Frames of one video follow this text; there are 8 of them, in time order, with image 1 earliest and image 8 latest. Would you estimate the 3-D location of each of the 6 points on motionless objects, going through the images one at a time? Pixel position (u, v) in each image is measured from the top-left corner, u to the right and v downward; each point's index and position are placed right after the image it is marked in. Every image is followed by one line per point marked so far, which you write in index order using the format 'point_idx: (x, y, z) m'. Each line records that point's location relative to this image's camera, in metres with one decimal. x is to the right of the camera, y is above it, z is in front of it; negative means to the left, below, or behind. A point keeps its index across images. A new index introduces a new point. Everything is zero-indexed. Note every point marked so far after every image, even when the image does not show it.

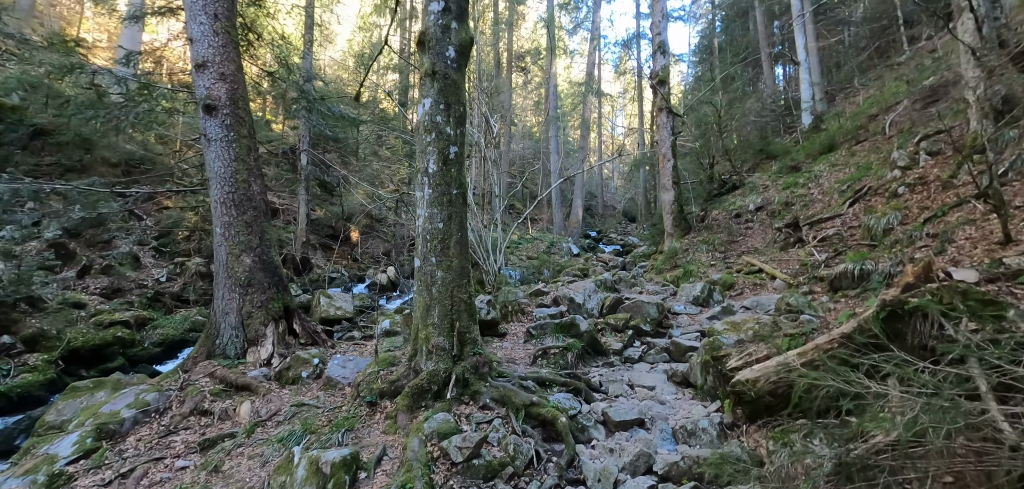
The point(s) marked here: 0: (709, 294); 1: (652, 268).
0: (+2.5, -0.6, +6.0) m
1: (+3.6, -0.6, +12.2) m
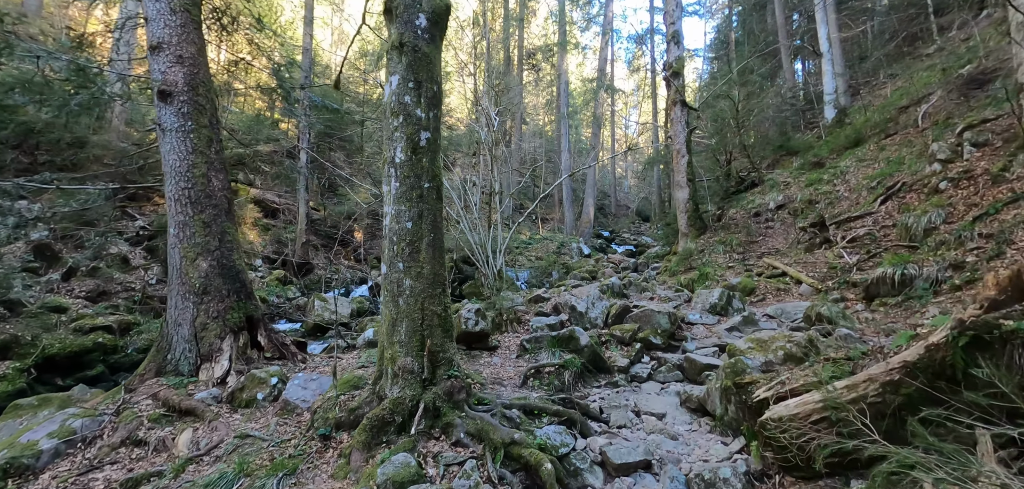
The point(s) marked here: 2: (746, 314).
0: (+2.5, -0.7, +5.4) m
1: (+3.8, -0.6, +11.6) m
2: (+2.5, -0.8, +5.1) m
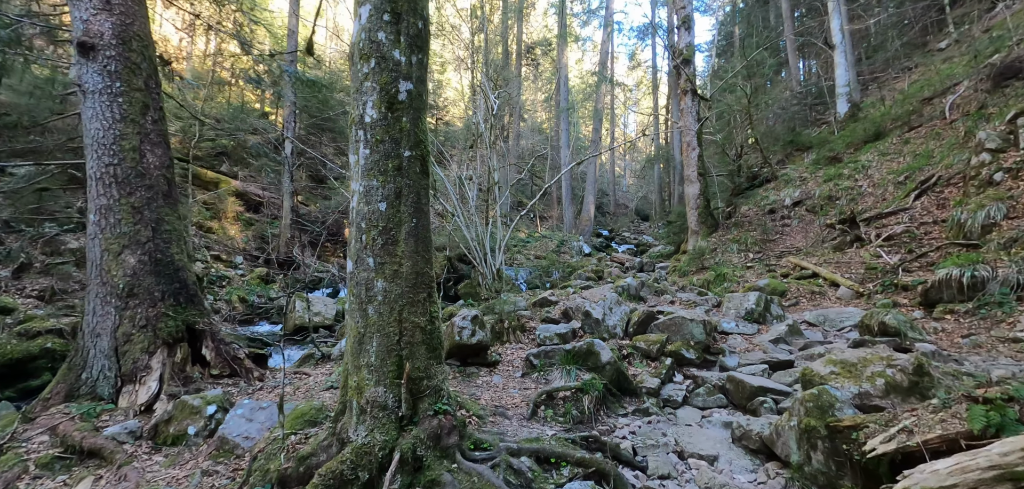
0: (+2.5, -0.6, +4.7) m
1: (+3.7, -0.6, +10.9) m
2: (+2.6, -0.7, +4.3) m
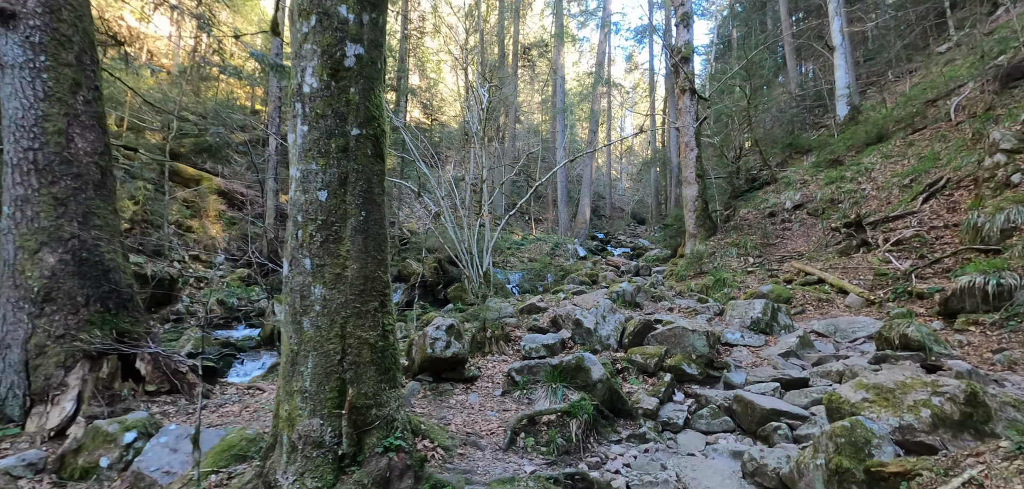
0: (+2.4, -0.7, +4.3) m
1: (+3.5, -0.7, +10.5) m
2: (+2.4, -0.7, +4.0) m
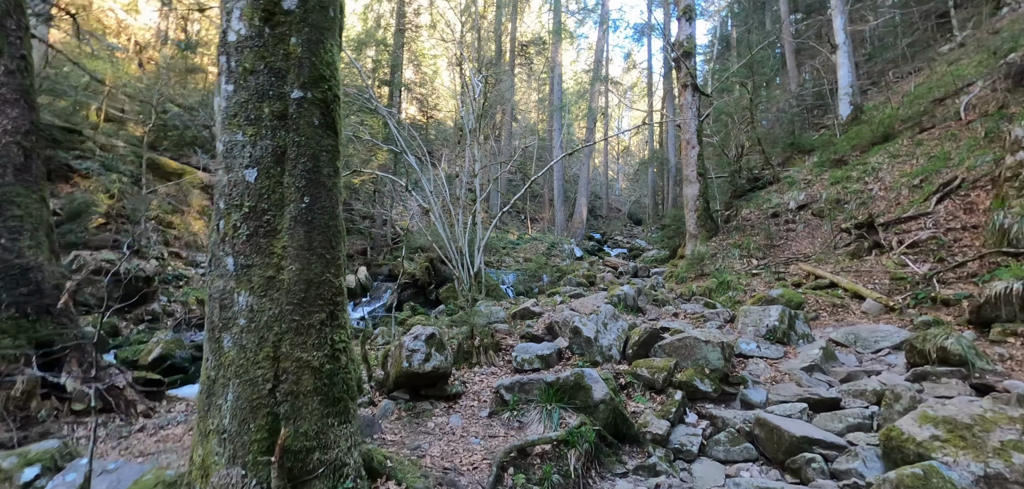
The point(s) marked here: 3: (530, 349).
0: (+2.3, -0.7, +3.9) m
1: (+3.4, -0.7, +10.1) m
2: (+2.4, -0.8, +3.6) m
3: (+0.1, -0.8, +3.9) m
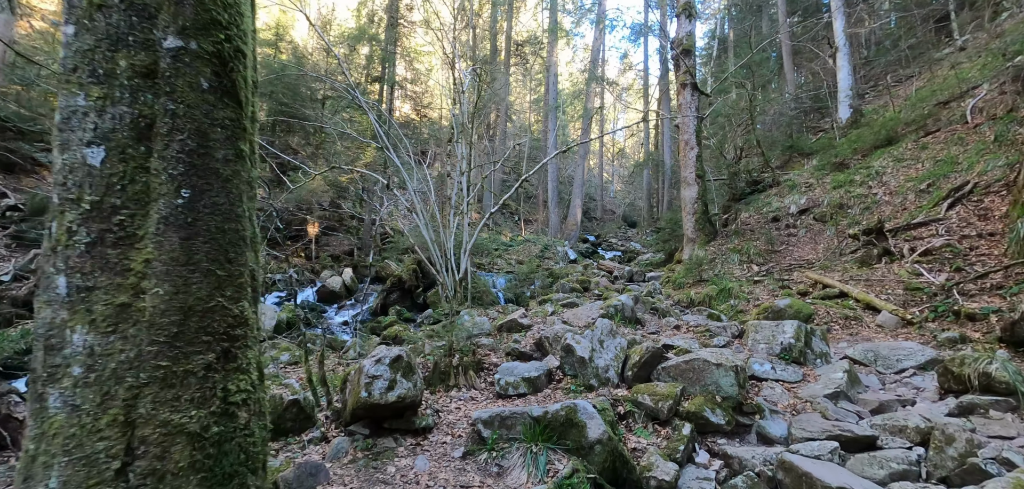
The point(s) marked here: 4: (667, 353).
0: (+2.2, -0.7, +3.6) m
1: (+3.2, -0.8, +9.8) m
2: (+2.3, -0.8, +3.2) m
3: (0.0, -0.9, +3.4) m
4: (+1.1, -0.8, +3.5) m
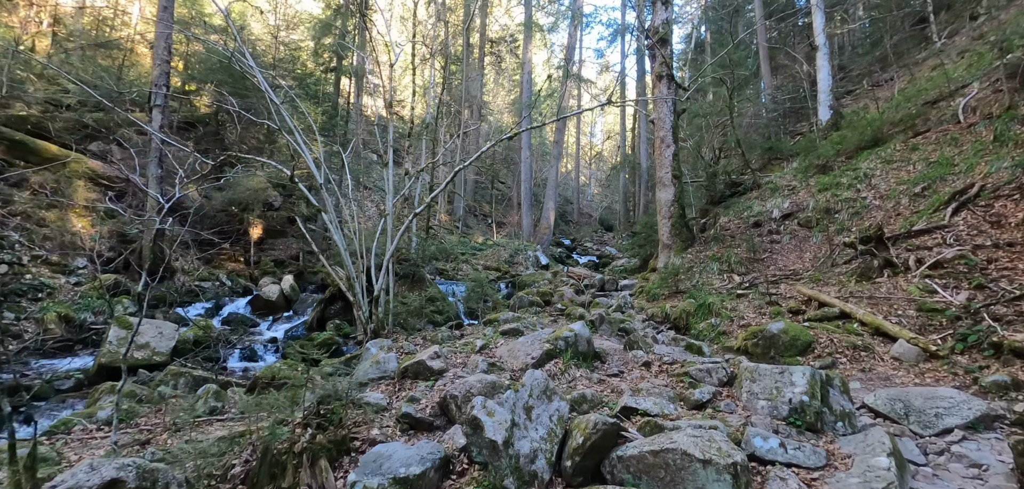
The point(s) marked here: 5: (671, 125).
0: (+1.7, -0.8, +2.6) m
1: (+2.4, -0.9, +8.8) m
2: (+1.8, -0.9, +2.3) m
3: (-0.5, -1.0, +2.4) m
4: (+0.6, -0.8, +2.5) m
5: (+3.2, +2.4, +9.6) m
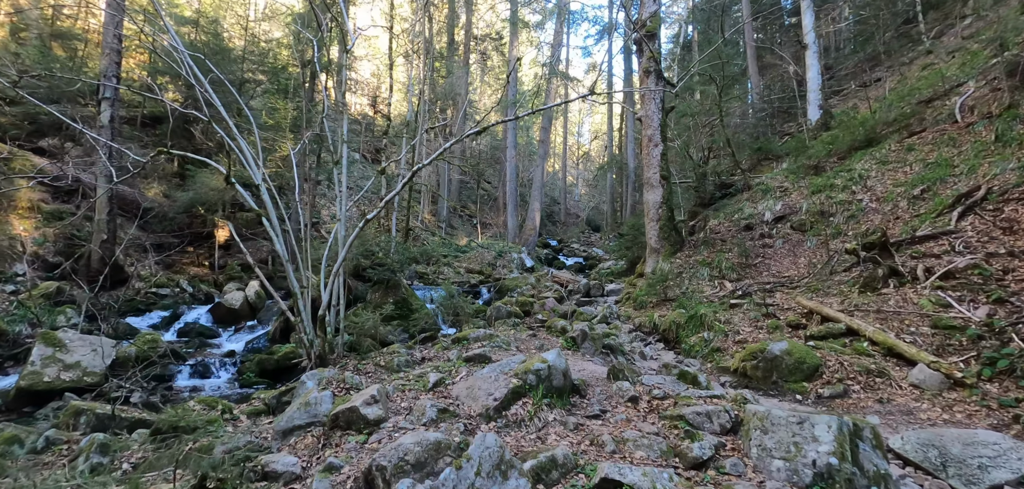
0: (+1.5, -0.9, +2.1) m
1: (+2.1, -1.0, +8.4) m
2: (+1.6, -1.0, +1.8) m
3: (-0.7, -1.0, +1.8) m
4: (+0.4, -0.9, +1.9) m
5: (+2.8, +2.3, +9.1) m
